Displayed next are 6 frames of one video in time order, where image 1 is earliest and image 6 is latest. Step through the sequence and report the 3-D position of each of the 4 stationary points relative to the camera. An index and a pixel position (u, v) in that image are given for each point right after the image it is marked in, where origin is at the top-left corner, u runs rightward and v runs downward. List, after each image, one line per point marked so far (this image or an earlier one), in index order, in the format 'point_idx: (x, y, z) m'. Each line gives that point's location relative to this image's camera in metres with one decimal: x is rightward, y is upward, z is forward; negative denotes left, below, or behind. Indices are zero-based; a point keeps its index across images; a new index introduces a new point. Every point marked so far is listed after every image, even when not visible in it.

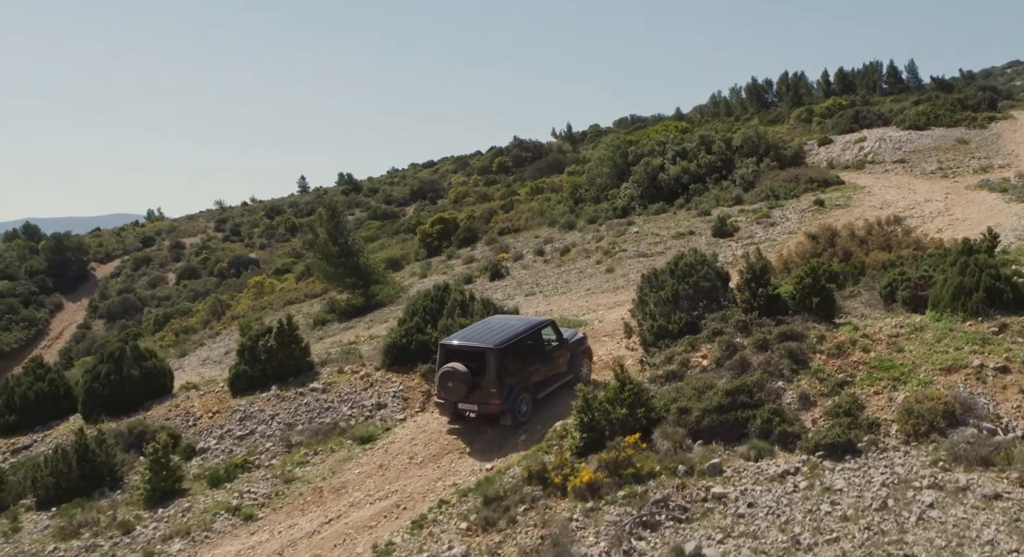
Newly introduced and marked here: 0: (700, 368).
0: (+2.5, -1.2, +11.0) m
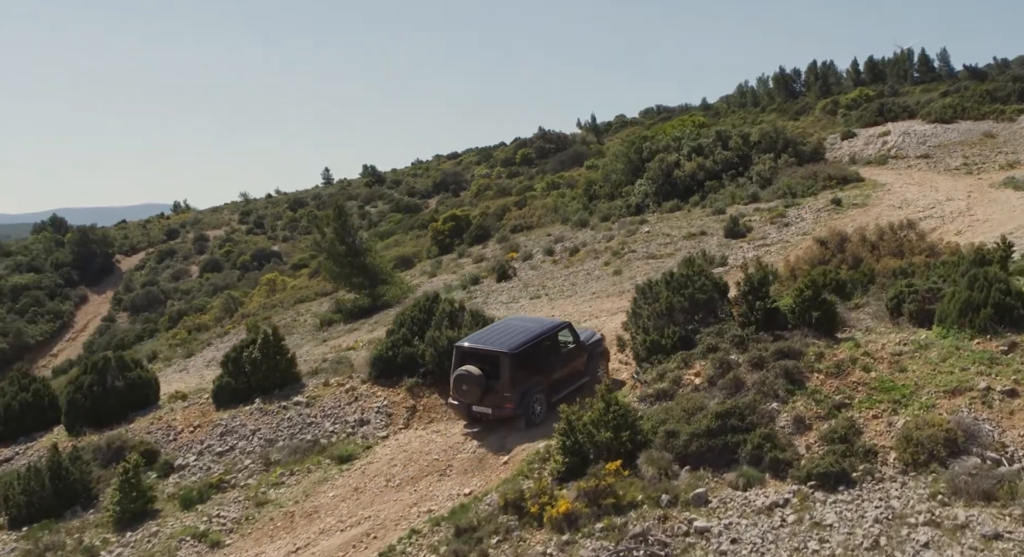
0: (+2.2, -1.4, +10.5) m
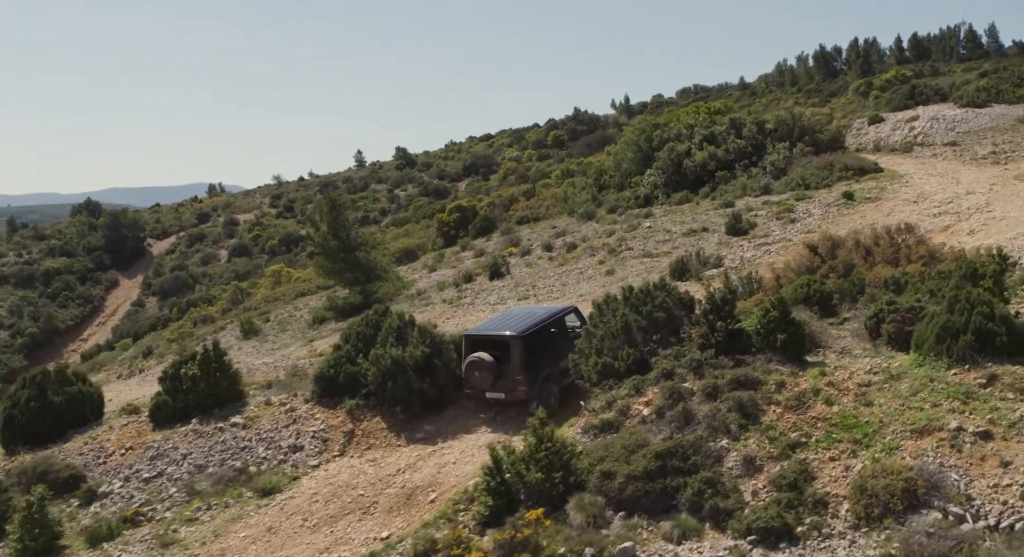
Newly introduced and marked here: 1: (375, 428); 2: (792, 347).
0: (+1.5, -1.6, +9.6) m
1: (-1.8, -2.0, +11.2) m
2: (+3.4, -0.8, +10.4) m
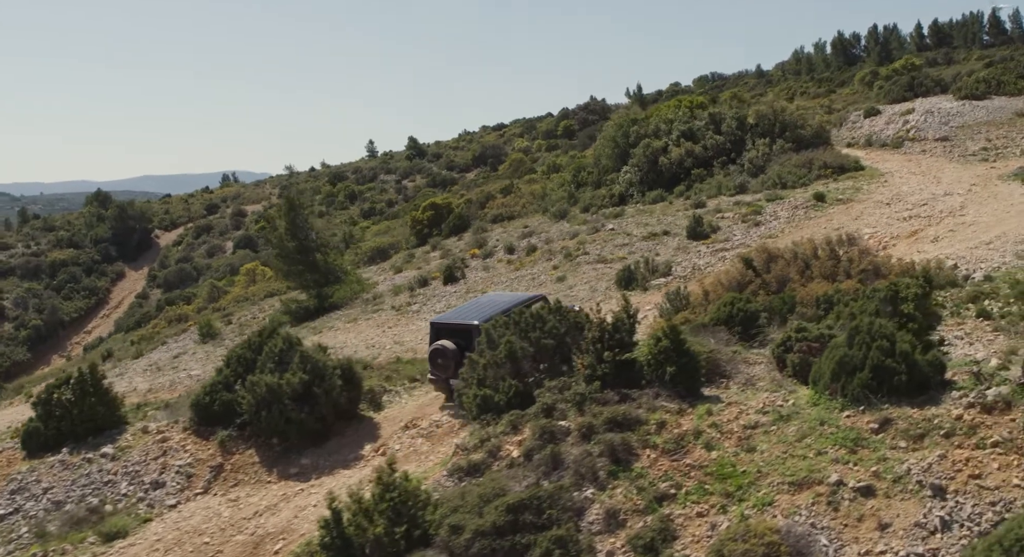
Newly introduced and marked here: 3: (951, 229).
0: (-0.1, -1.9, +8.9) m
1: (-3.3, -2.3, +10.5) m
2: (+1.9, -1.2, +9.5) m
3: (+10.2, +1.1, +19.5) m
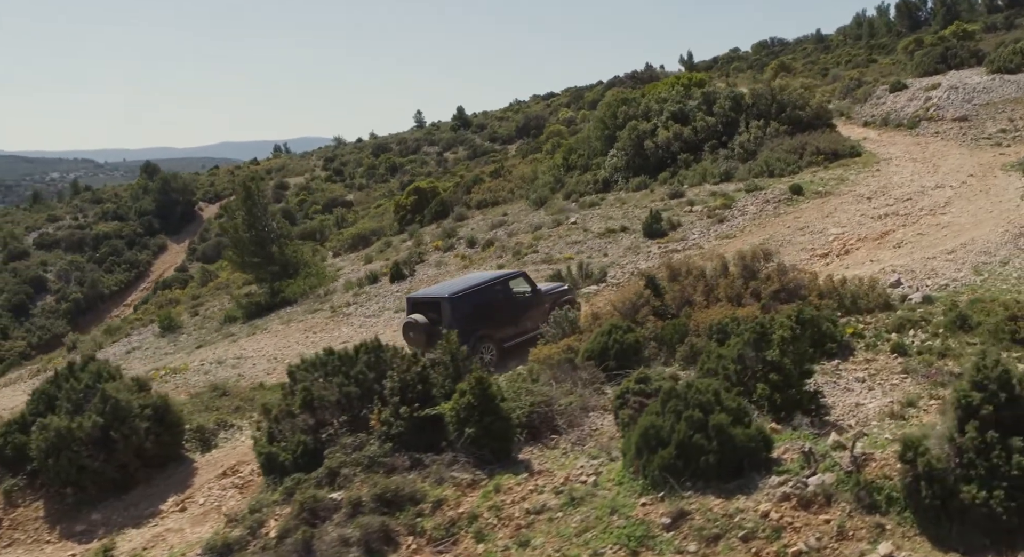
0: (-2.3, -2.4, +7.7) m
1: (-5.4, -2.7, +9.5) m
2: (-0.2, -1.6, +8.2) m
3: (+8.6, +1.0, +17.6) m
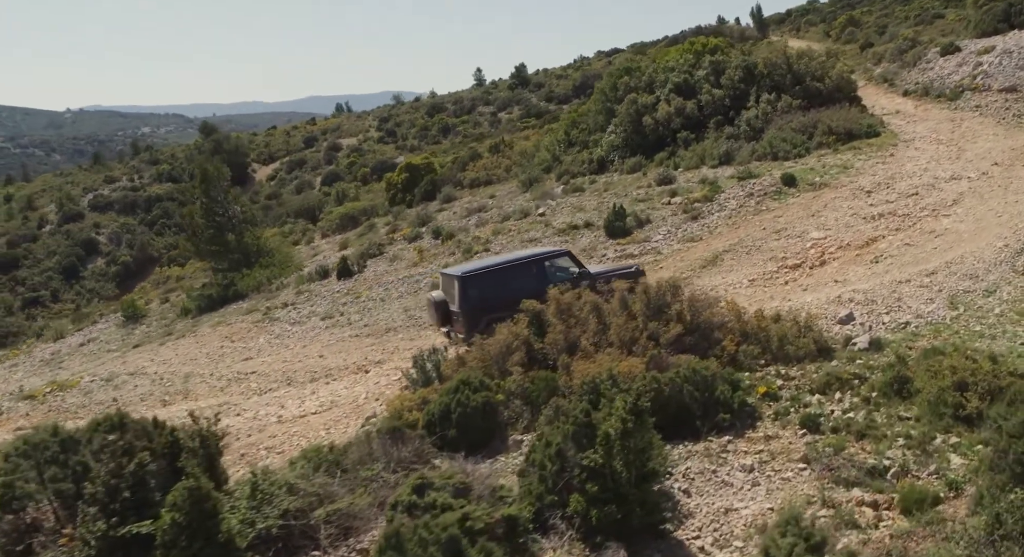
0: (-4.5, -3.1, +6.1) m
1: (-7.5, -3.2, +8.1) m
2: (-2.4, -2.3, +6.4) m
3: (+7.1, +0.7, +14.9) m
